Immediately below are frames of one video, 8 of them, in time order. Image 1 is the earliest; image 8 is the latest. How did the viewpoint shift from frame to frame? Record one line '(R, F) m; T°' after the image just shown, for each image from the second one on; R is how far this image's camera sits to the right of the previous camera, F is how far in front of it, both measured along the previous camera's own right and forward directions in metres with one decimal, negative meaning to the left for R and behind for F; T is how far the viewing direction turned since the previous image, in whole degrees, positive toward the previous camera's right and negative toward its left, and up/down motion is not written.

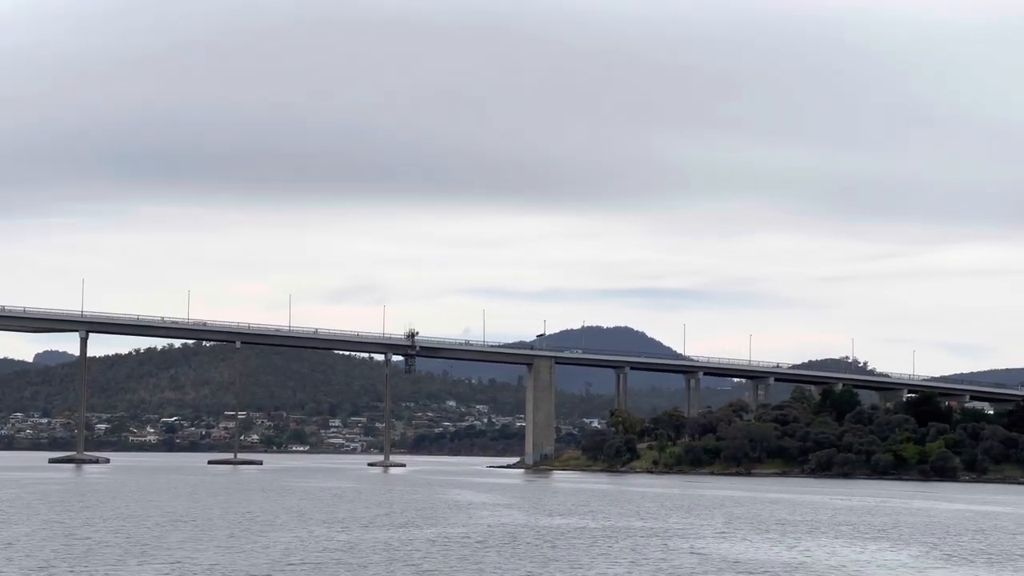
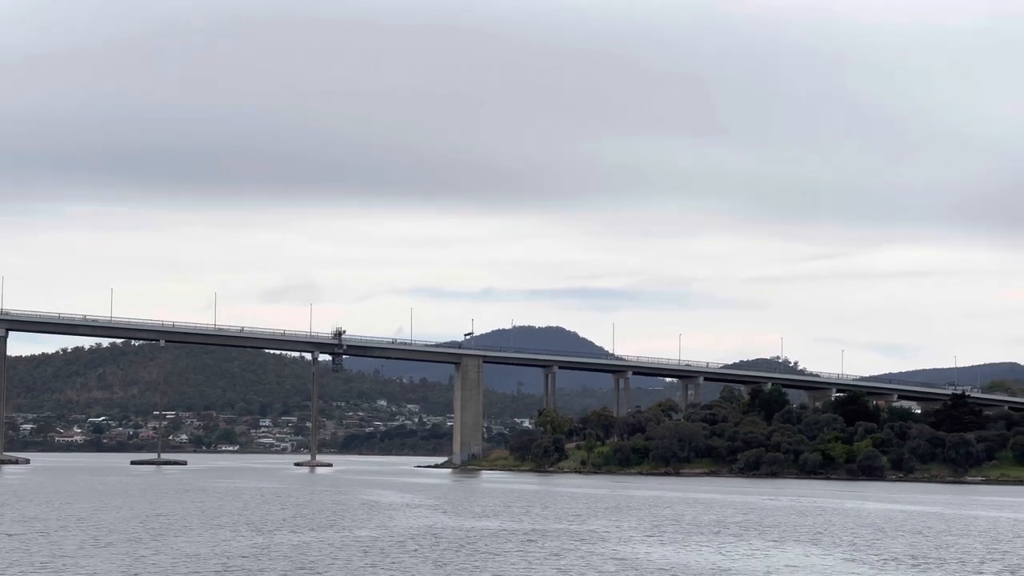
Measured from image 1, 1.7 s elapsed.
(+0.5, +1.2) m; +2°
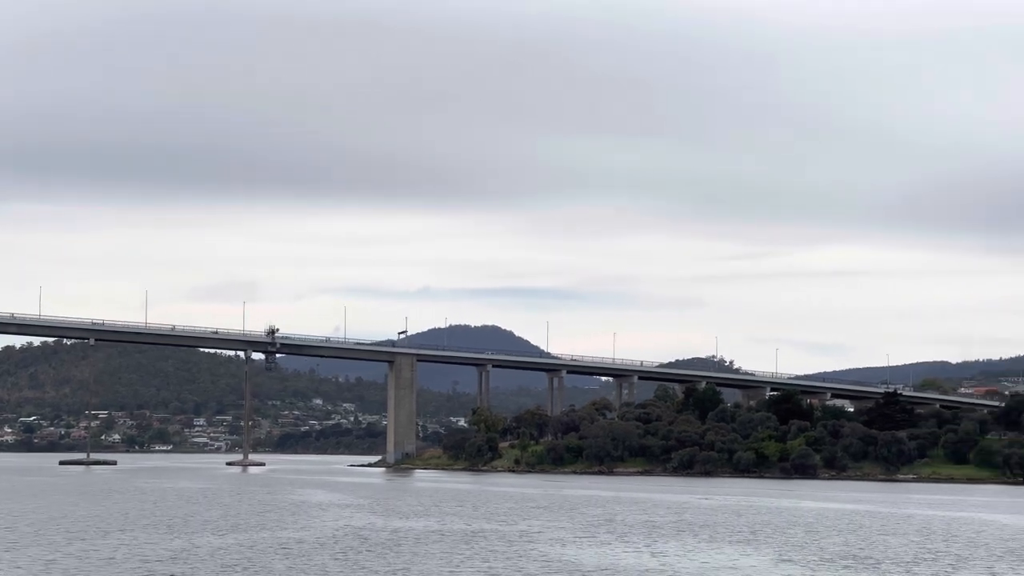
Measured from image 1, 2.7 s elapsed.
(+0.3, +0.7) m; +2°
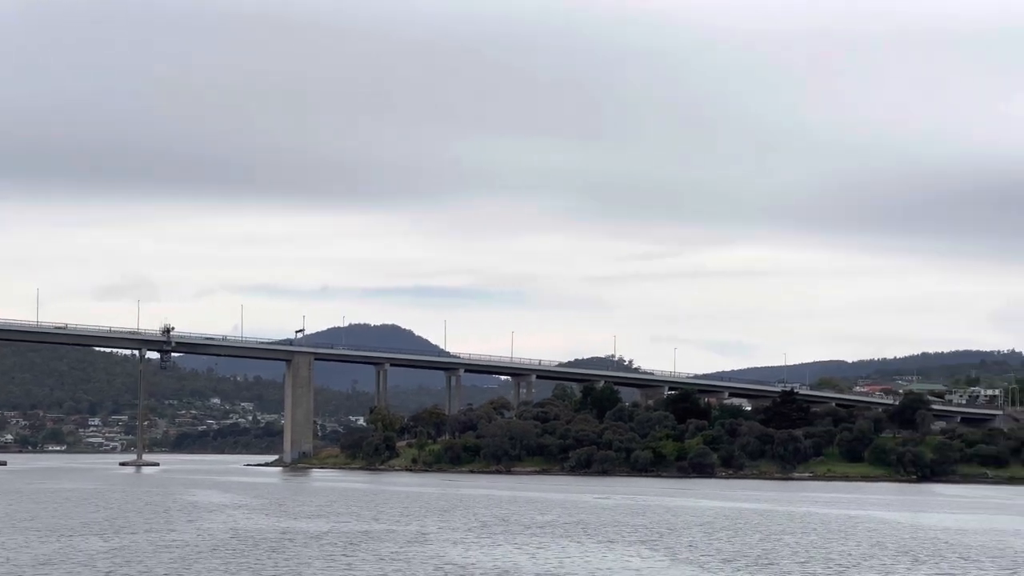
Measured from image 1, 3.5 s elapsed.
(+0.2, +0.7) m; +3°
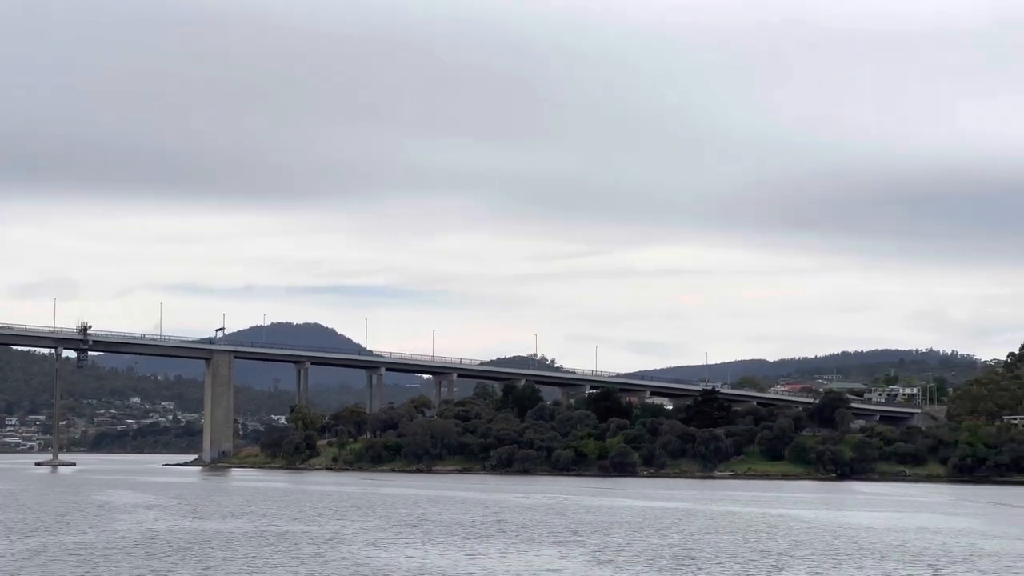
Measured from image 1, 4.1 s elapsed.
(+0.2, +0.5) m; +2°
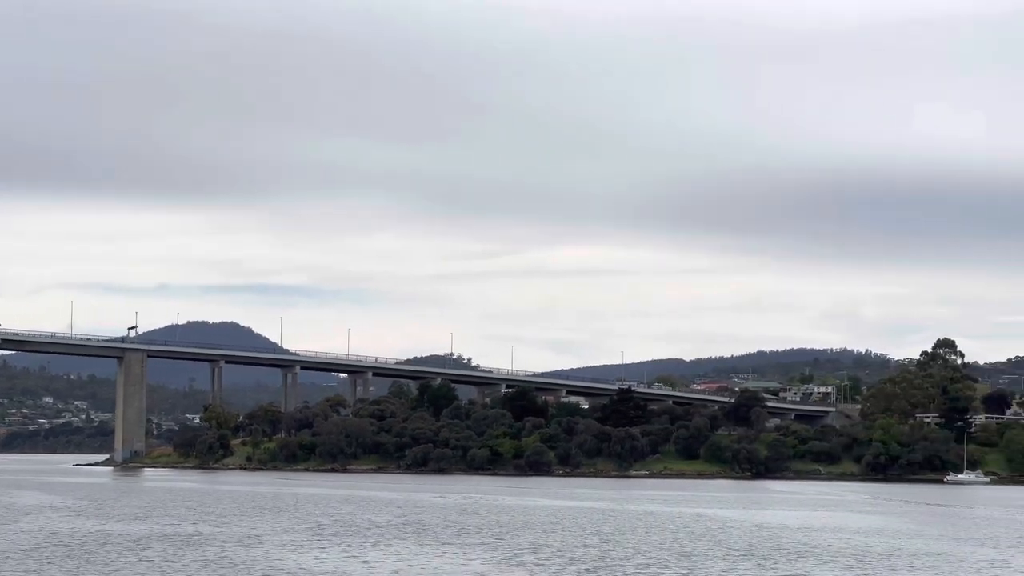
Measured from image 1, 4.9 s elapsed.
(+0.2, +0.6) m; +3°
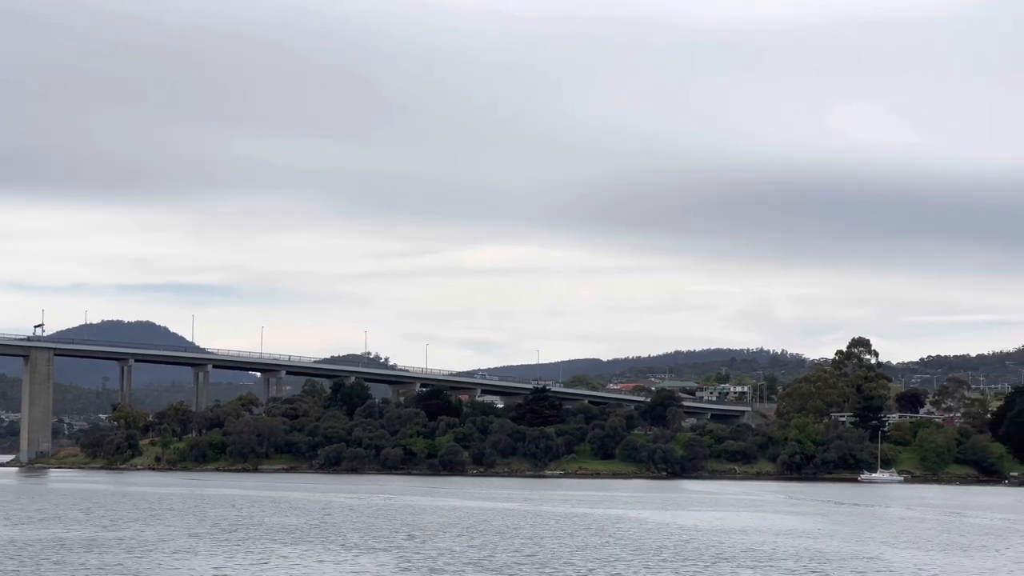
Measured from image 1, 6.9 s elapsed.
(+0.2, +1.4) m; +3°
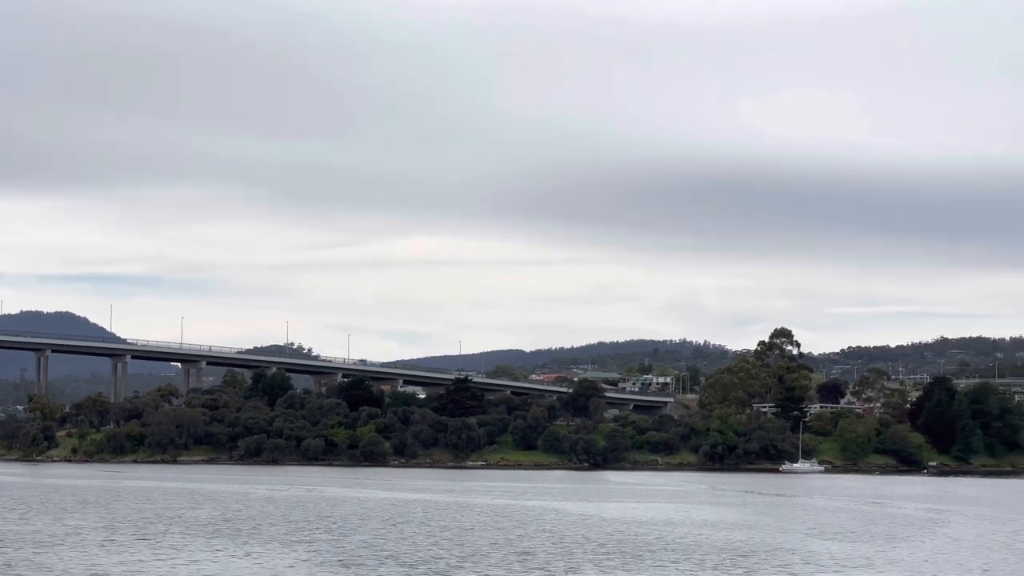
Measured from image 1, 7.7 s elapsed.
(+0.1, +0.7) m; +2°
